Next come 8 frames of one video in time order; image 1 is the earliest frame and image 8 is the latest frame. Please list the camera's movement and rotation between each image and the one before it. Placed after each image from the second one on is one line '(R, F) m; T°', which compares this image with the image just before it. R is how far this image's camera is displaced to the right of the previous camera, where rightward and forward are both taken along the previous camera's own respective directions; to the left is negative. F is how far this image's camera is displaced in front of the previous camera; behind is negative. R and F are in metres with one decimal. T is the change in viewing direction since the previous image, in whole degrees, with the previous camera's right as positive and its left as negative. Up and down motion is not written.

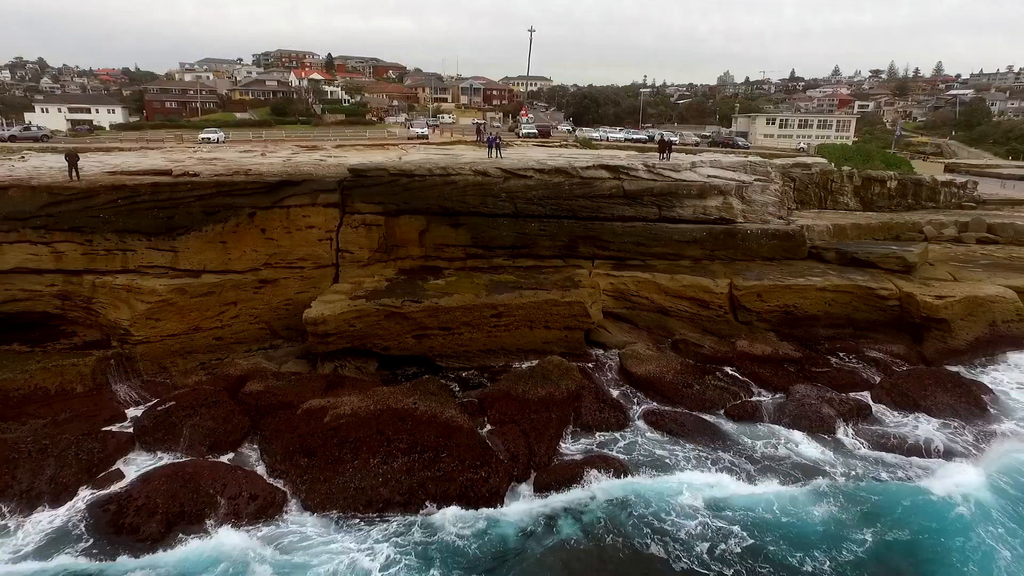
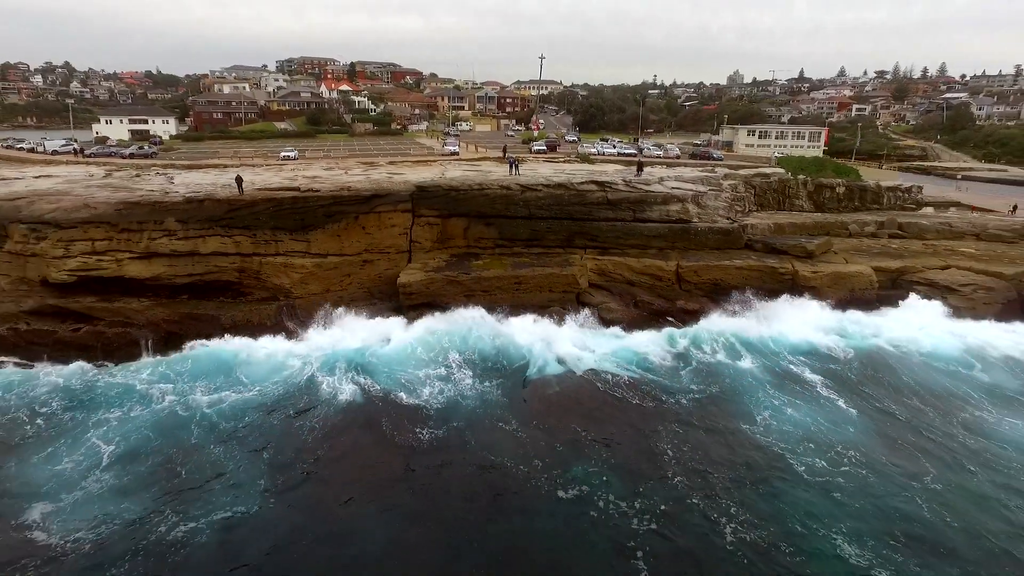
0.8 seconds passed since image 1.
(-0.1, -5.9) m; -1°
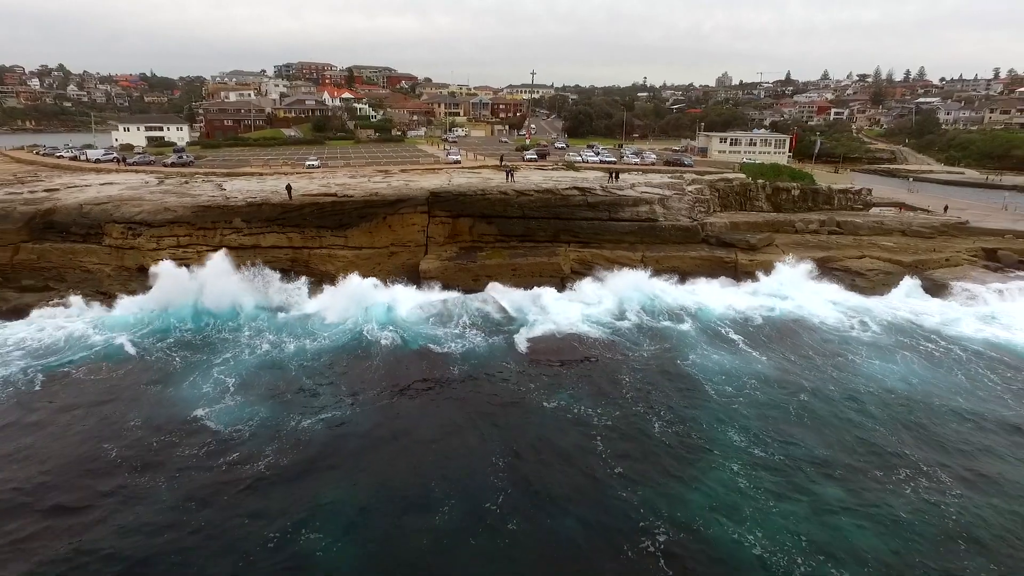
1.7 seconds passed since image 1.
(-0.2, -4.3) m; +1°
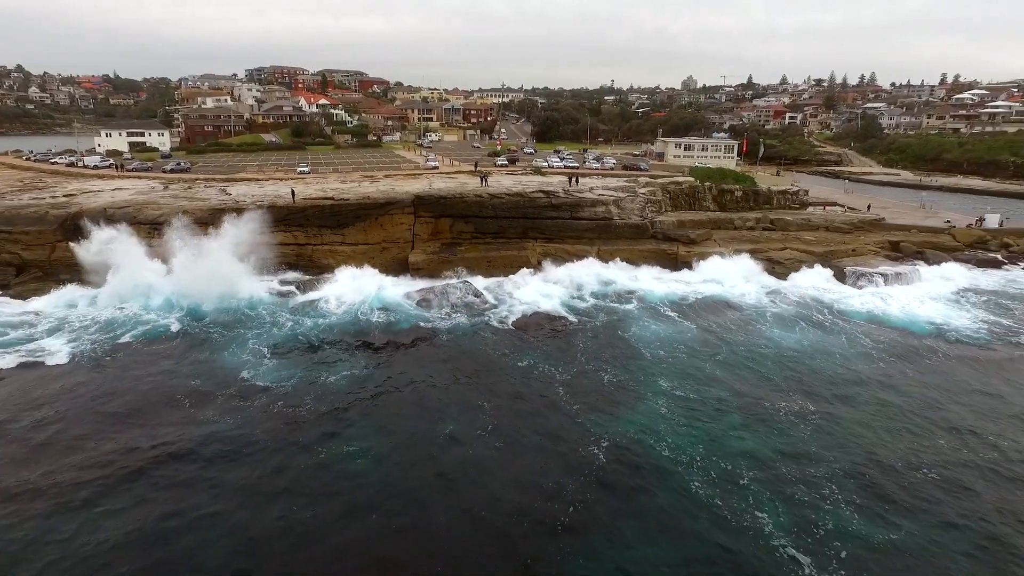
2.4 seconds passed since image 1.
(-0.2, -3.6) m; +3°
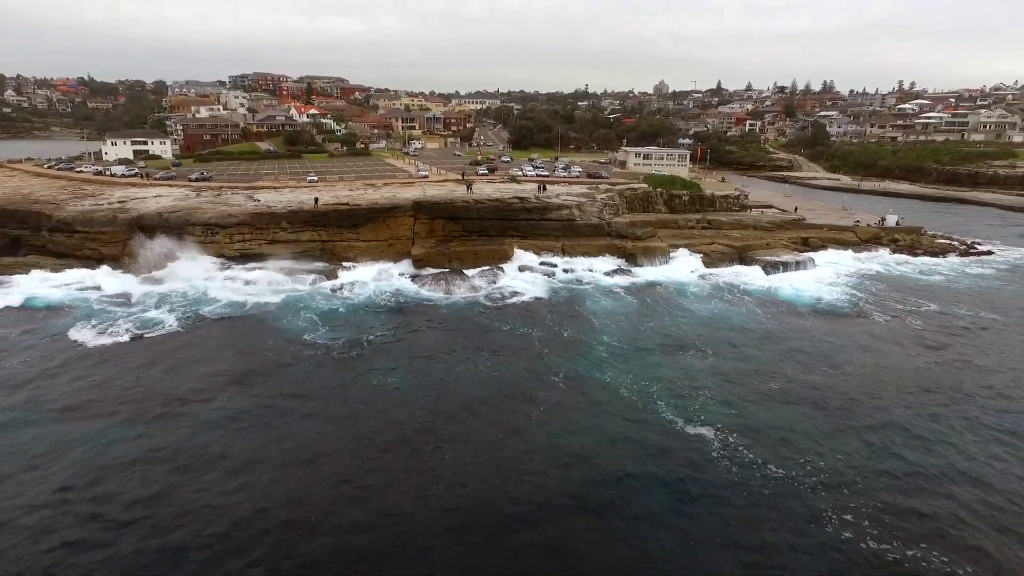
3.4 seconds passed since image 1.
(-0.2, -6.2) m; +2°
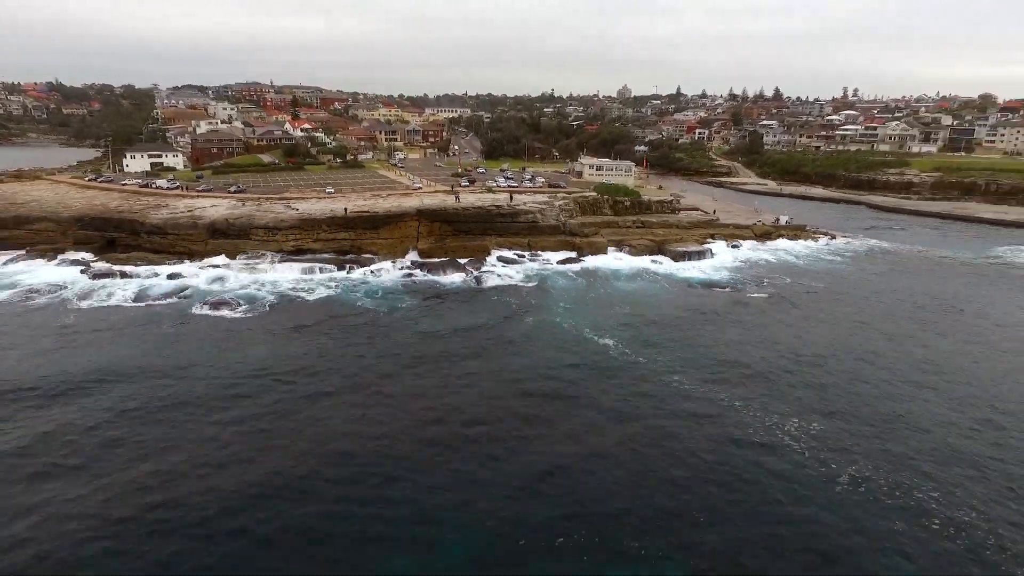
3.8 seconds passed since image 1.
(-0.7, -11.0) m; +3°
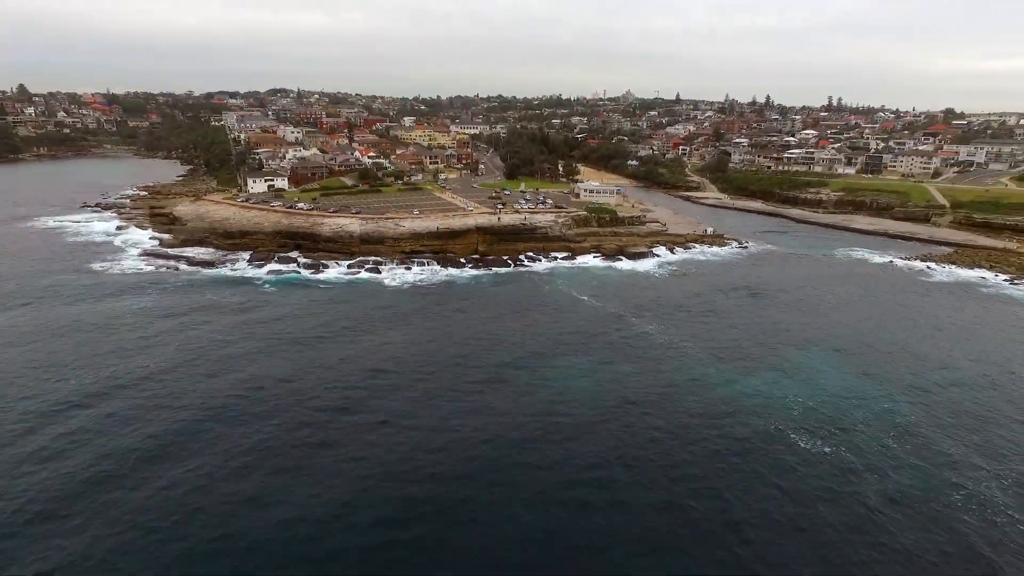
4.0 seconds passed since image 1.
(-1.6, -28.9) m; -1°
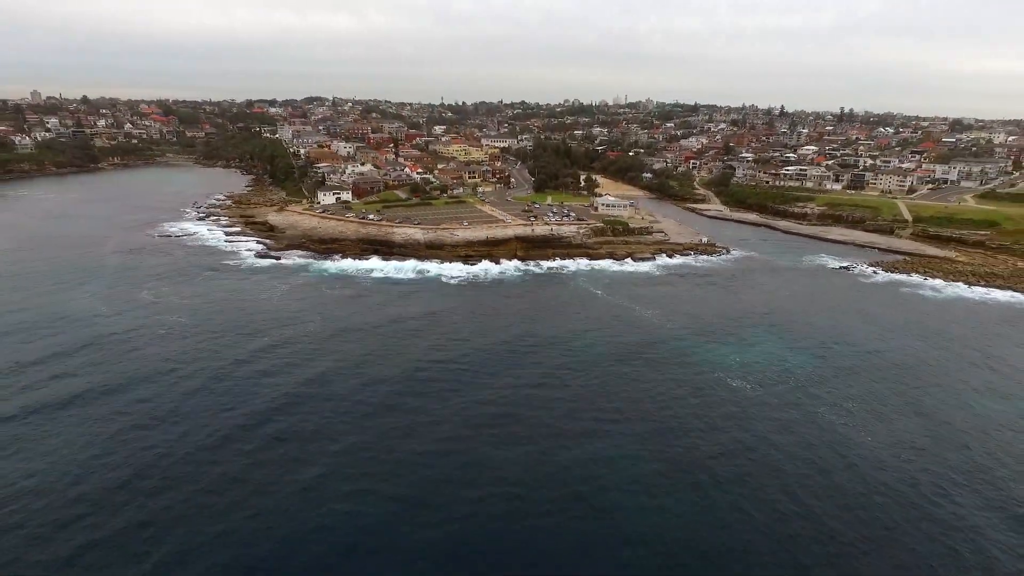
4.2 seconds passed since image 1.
(-1.7, -19.1) m; -2°
